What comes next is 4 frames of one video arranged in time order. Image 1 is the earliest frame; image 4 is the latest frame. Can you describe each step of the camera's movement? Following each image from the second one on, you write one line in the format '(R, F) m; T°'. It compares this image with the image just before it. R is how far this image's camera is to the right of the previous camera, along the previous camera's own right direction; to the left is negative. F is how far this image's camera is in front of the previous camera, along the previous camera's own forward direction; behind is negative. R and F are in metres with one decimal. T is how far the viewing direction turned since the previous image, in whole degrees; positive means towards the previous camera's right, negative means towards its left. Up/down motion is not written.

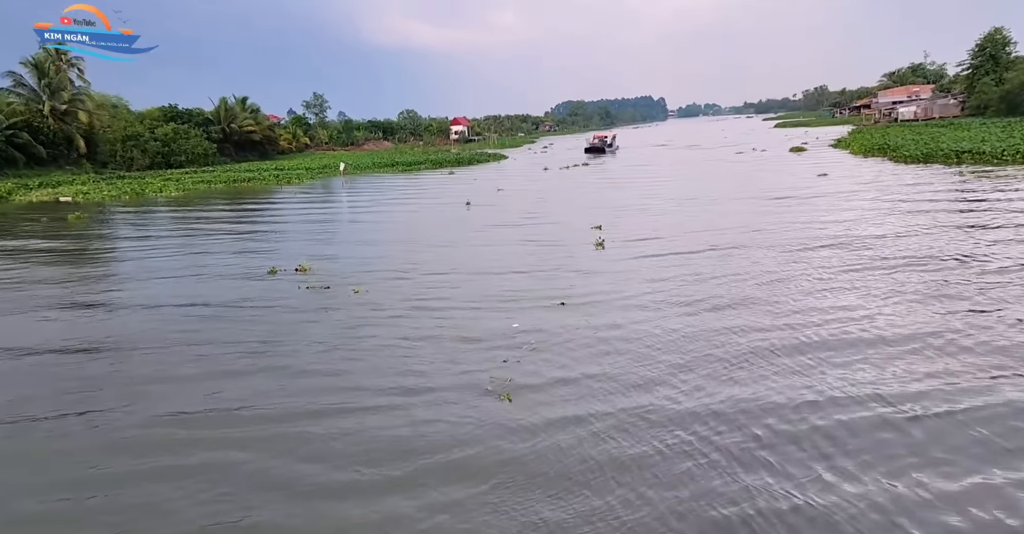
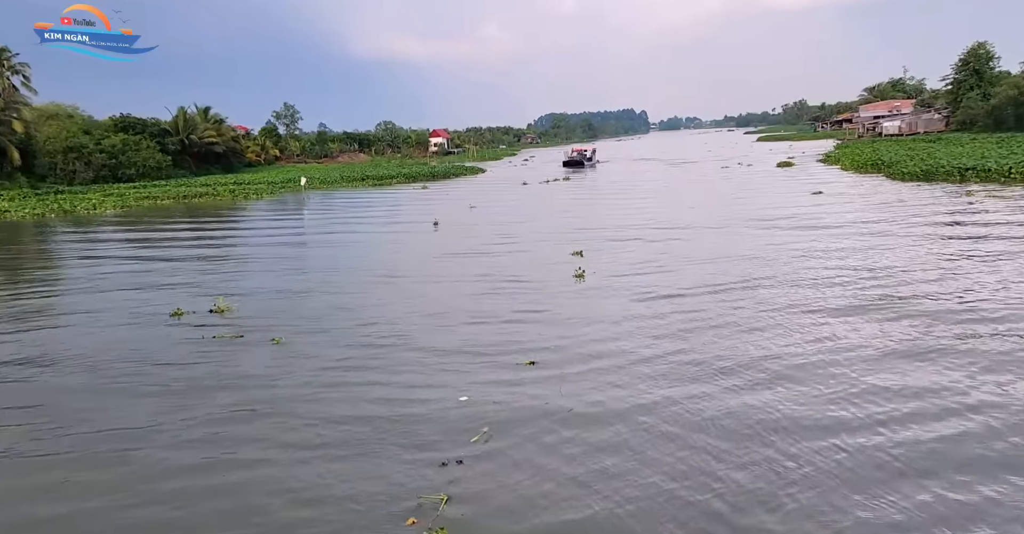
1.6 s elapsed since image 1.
(+0.4, +2.8) m; +2°
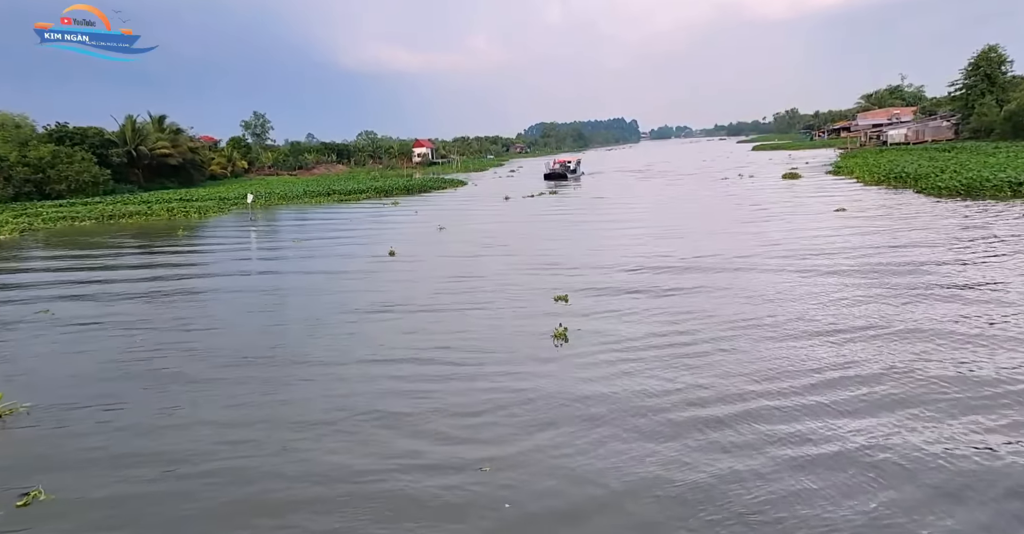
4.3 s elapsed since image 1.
(+0.6, +4.9) m; +1°
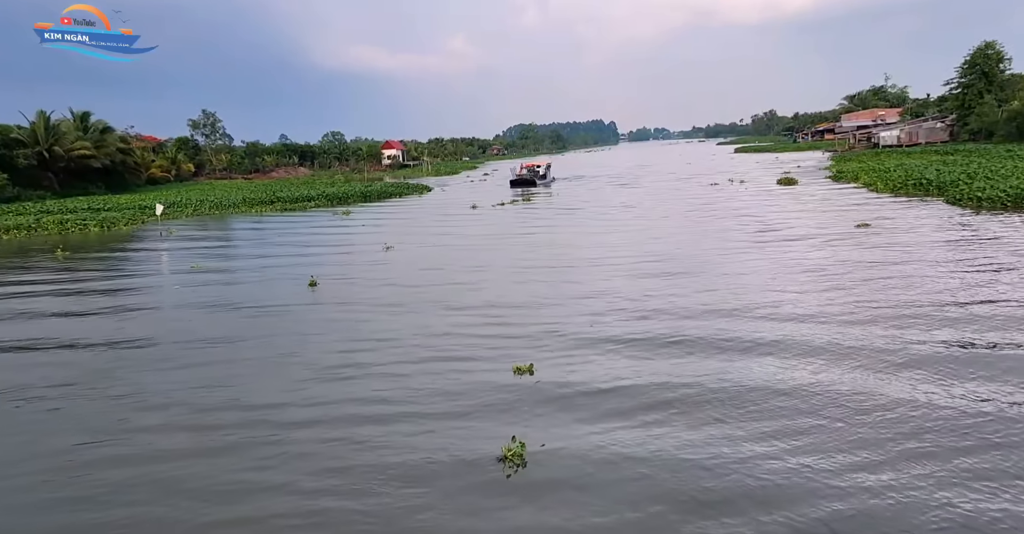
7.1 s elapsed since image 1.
(+0.6, +5.3) m; +2°
